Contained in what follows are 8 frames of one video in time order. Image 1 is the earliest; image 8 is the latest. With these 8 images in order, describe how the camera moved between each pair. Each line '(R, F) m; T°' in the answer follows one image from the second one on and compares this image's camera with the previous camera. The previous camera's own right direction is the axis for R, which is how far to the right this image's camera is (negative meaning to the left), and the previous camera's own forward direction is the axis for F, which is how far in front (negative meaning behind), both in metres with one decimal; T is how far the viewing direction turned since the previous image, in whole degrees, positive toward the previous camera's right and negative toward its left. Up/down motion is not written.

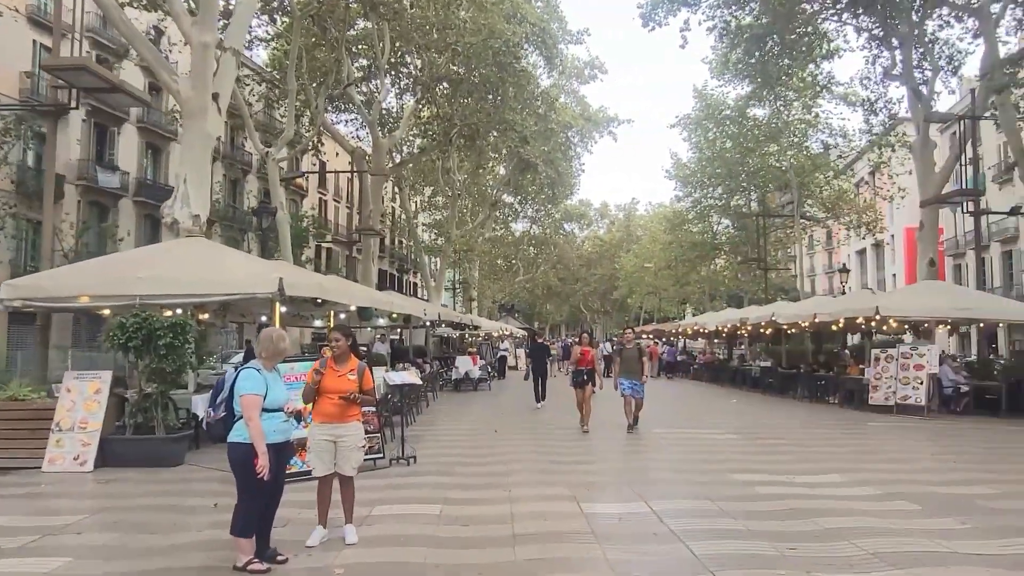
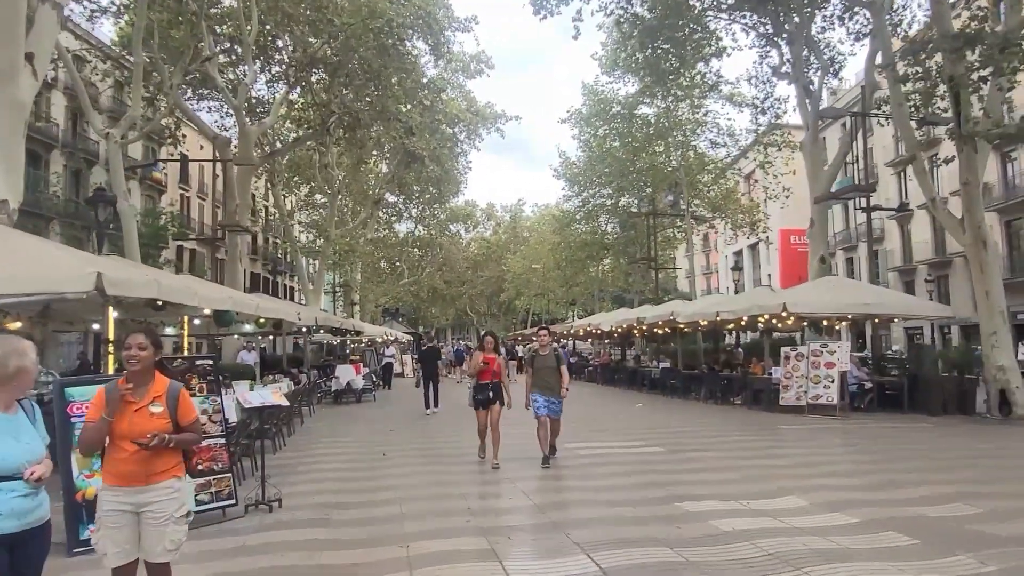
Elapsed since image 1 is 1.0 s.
(-0.1, +1.7) m; +9°
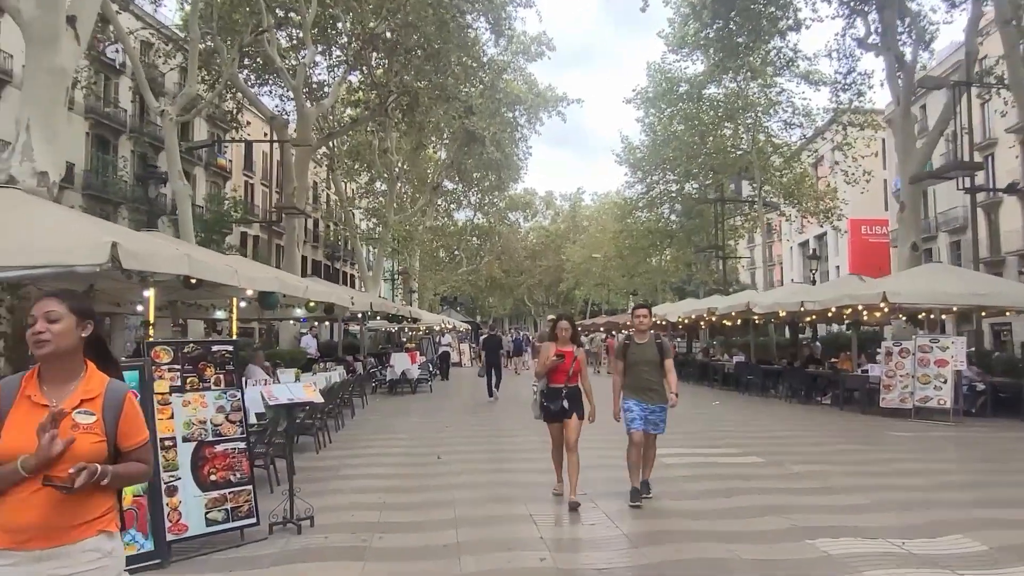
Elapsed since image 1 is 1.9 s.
(-0.2, +1.2) m; -4°
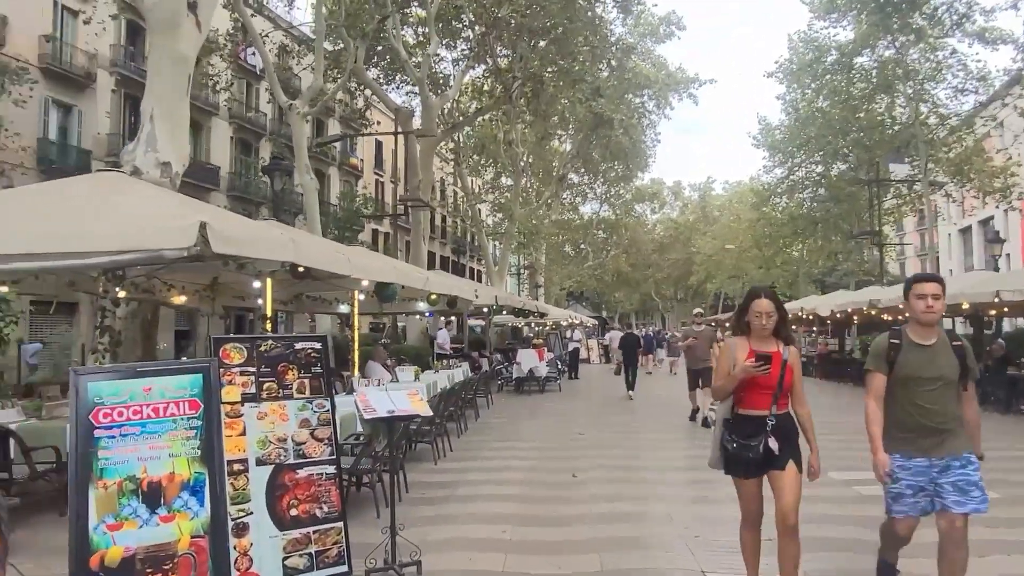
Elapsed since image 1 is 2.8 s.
(-0.2, +1.2) m; -10°
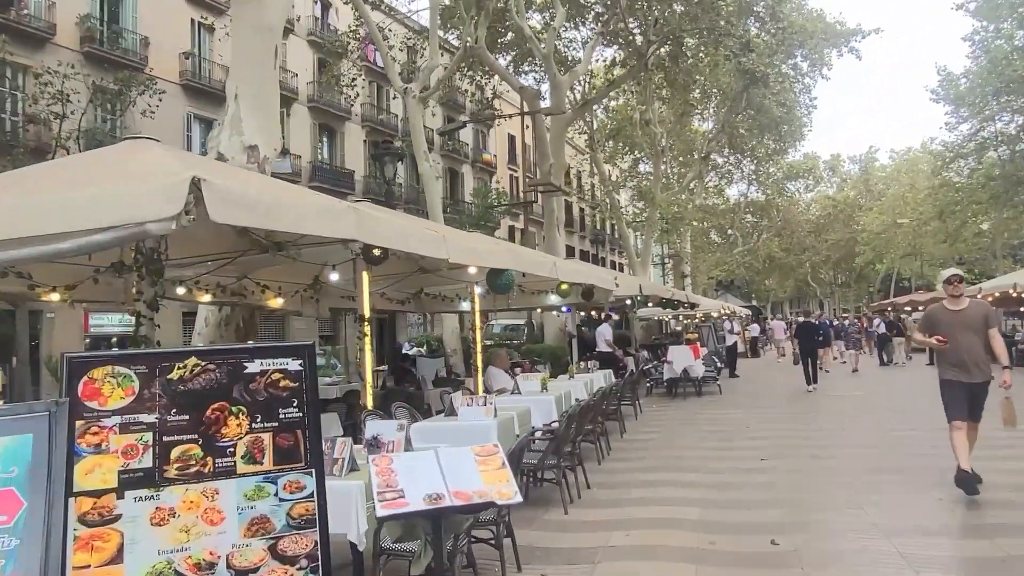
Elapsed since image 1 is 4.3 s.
(0.0, +2.1) m; -11°
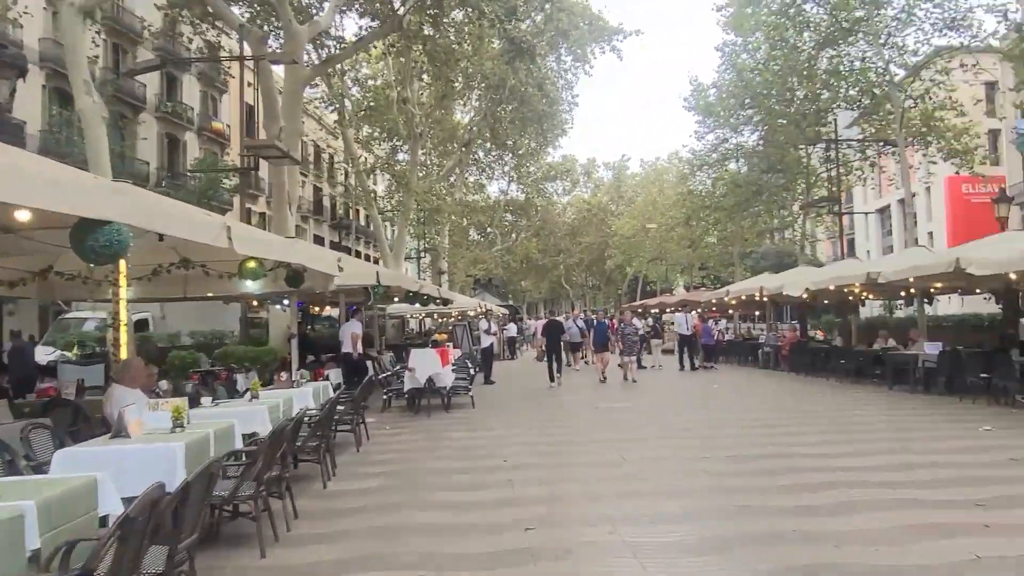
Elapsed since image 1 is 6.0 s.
(+0.9, +2.8) m; +18°
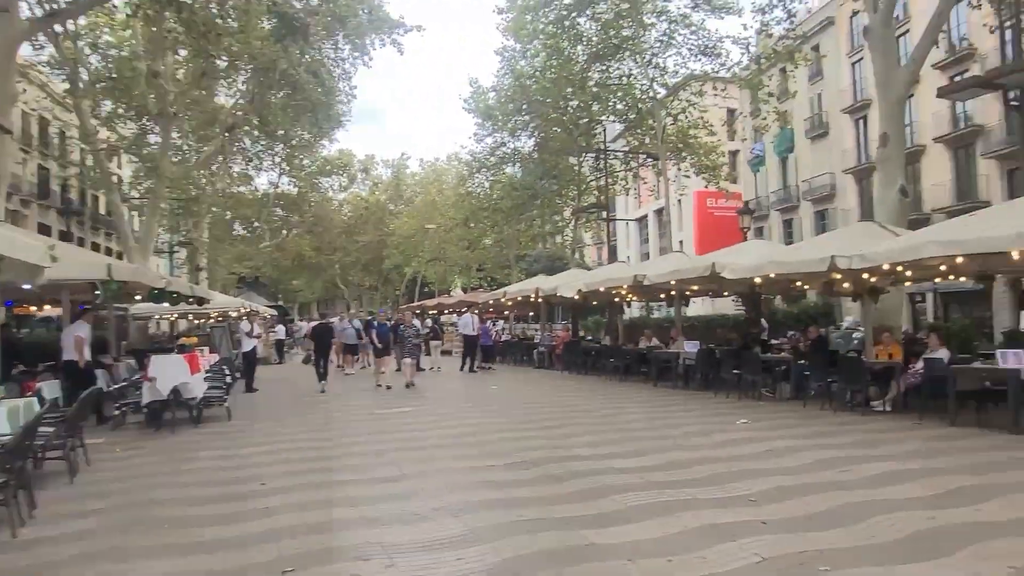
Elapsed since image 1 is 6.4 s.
(+0.1, +0.7) m; +17°
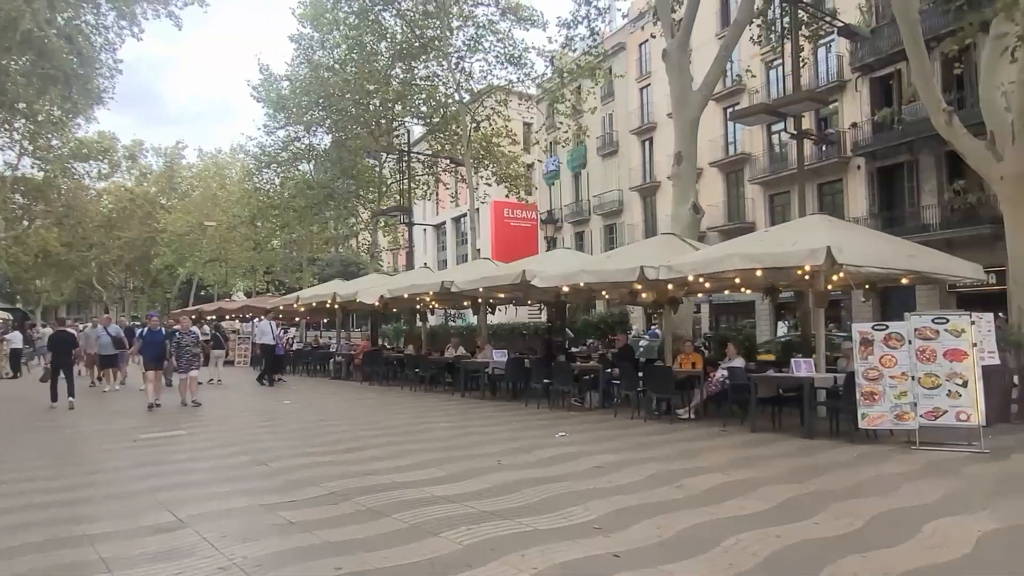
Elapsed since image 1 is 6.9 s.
(-0.2, +0.8) m; +16°
